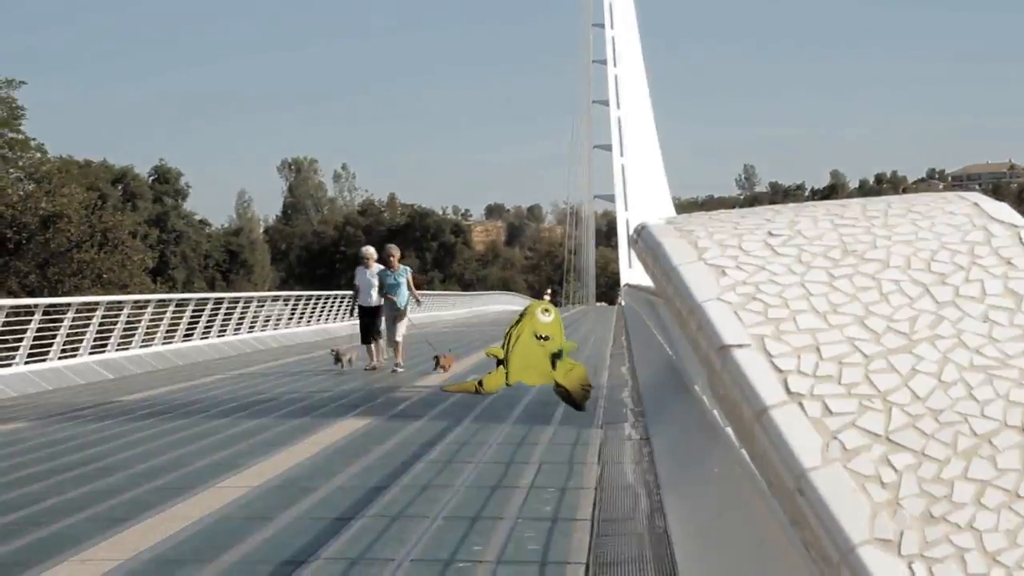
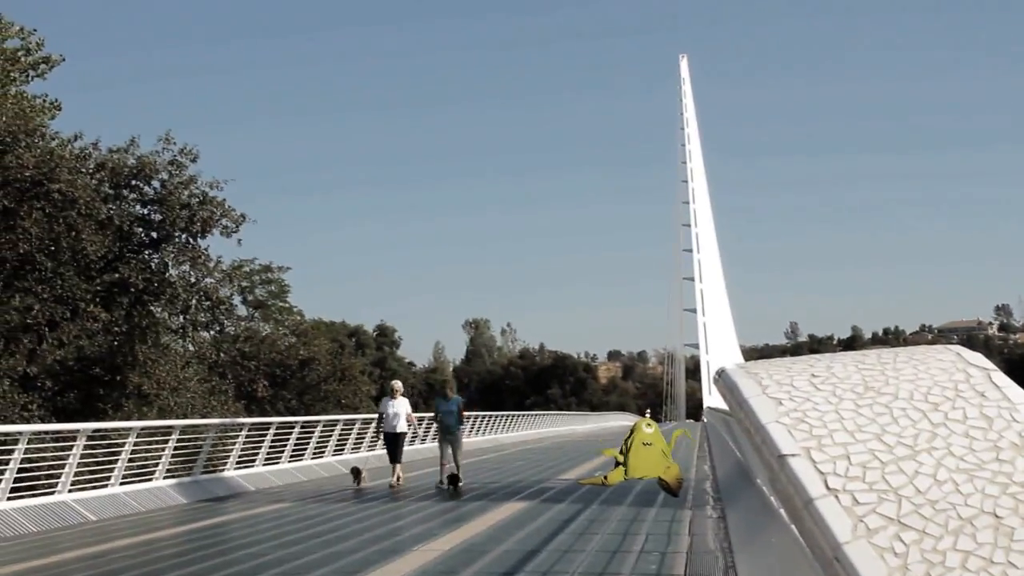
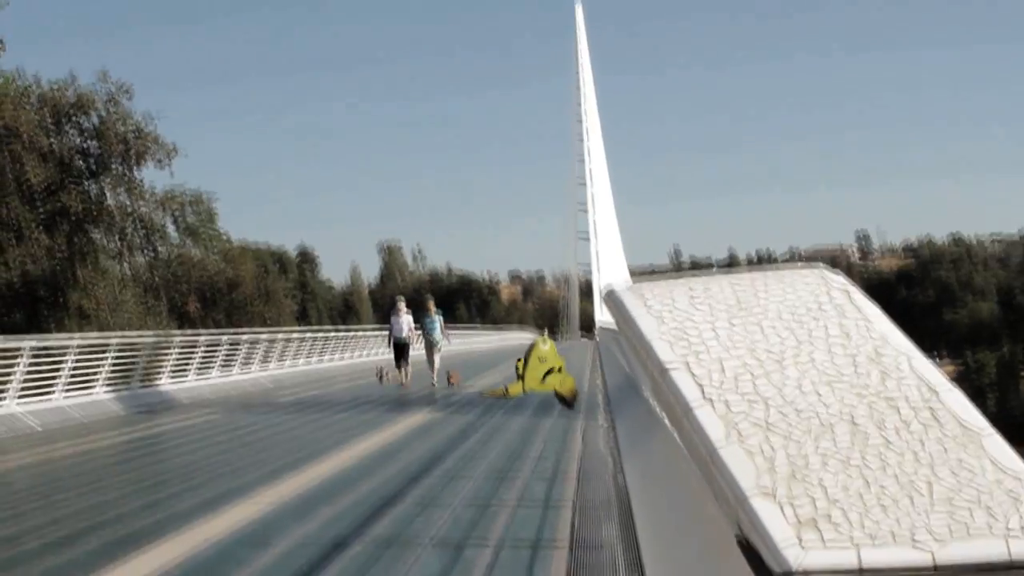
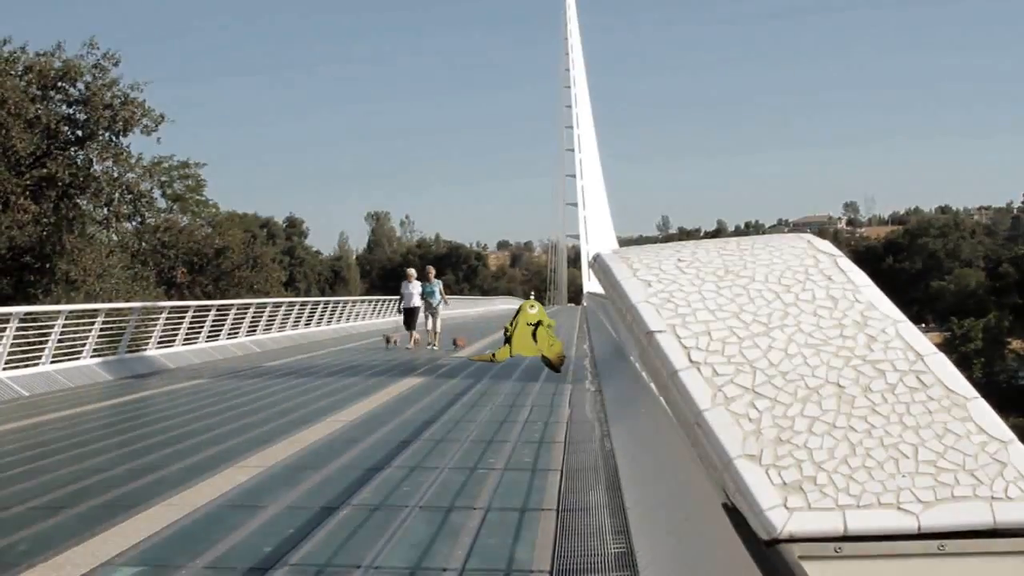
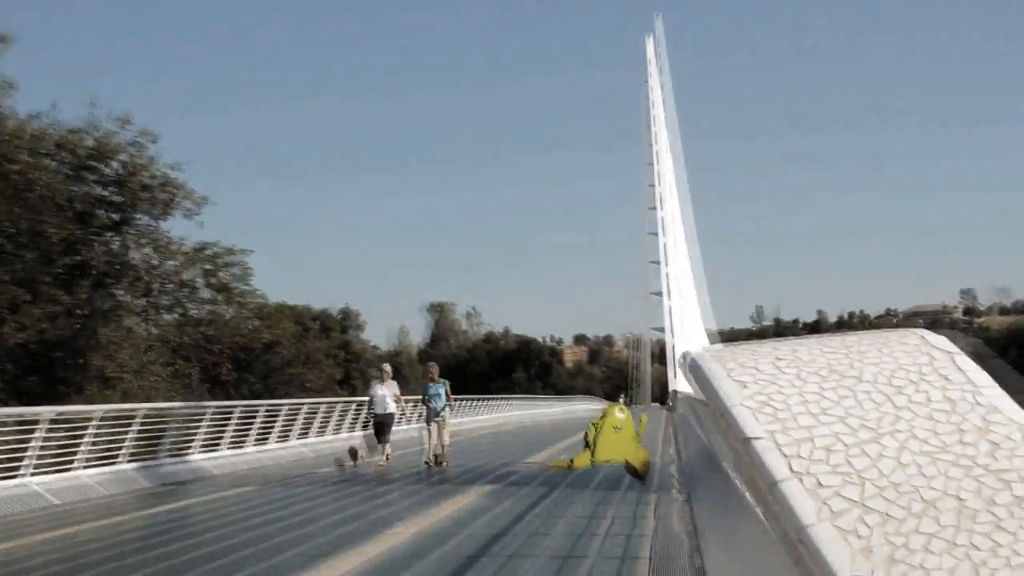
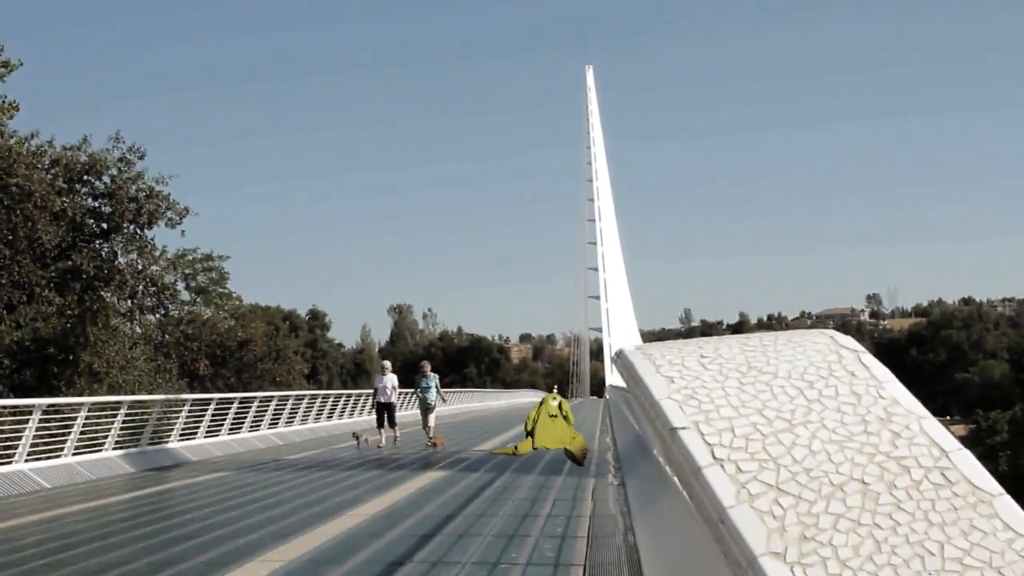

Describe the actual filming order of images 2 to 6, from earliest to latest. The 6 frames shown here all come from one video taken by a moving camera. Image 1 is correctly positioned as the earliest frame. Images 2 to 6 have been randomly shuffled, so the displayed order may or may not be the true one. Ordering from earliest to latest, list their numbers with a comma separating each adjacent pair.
4, 3, 6, 5, 2
